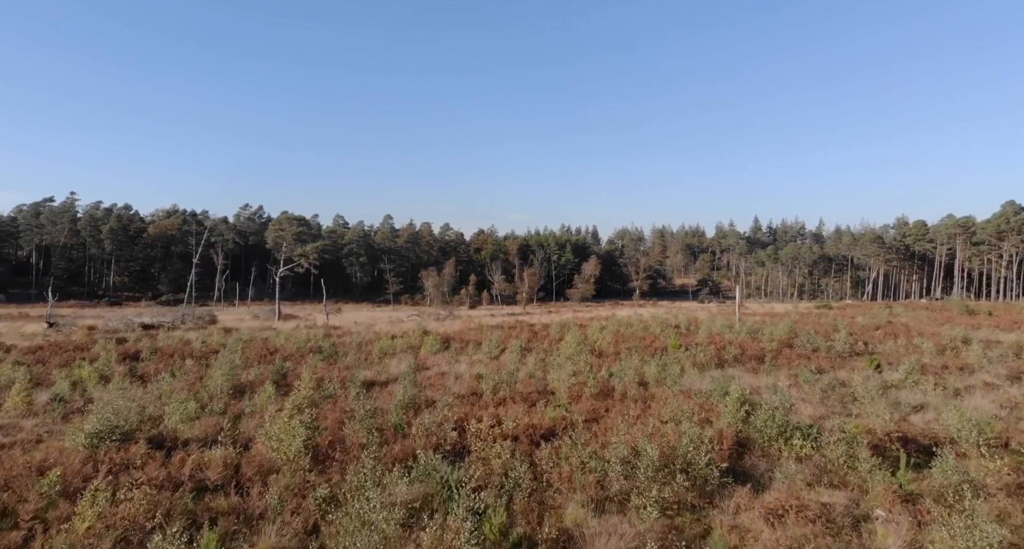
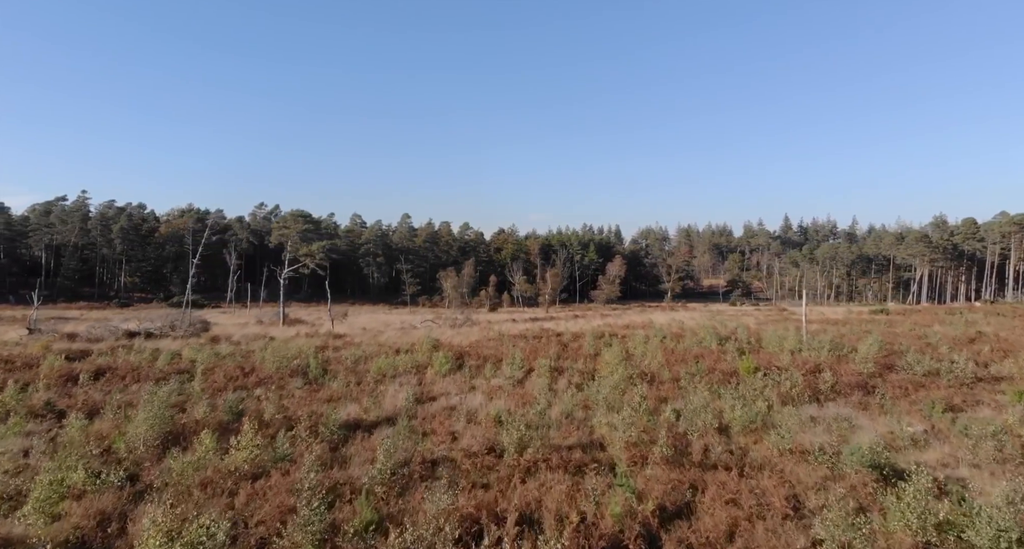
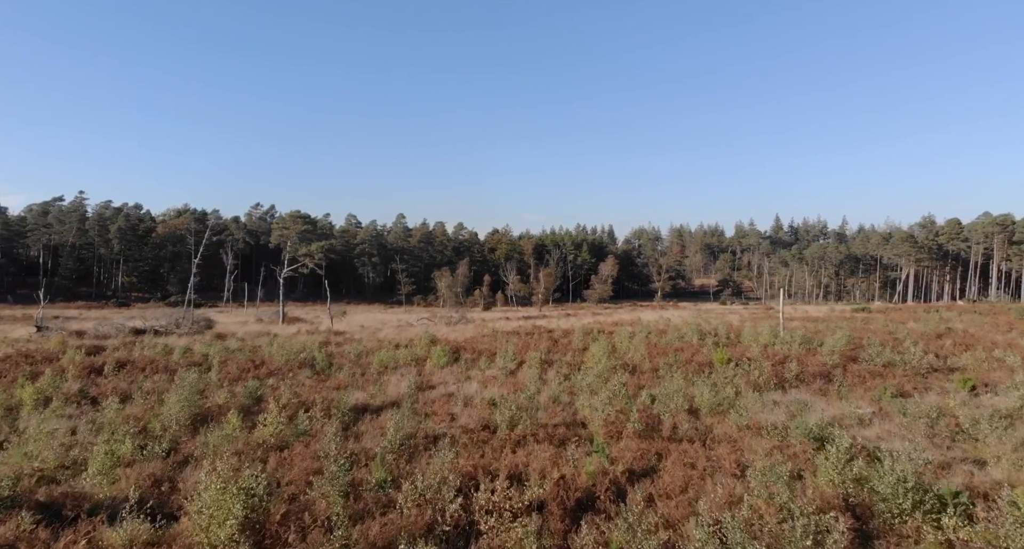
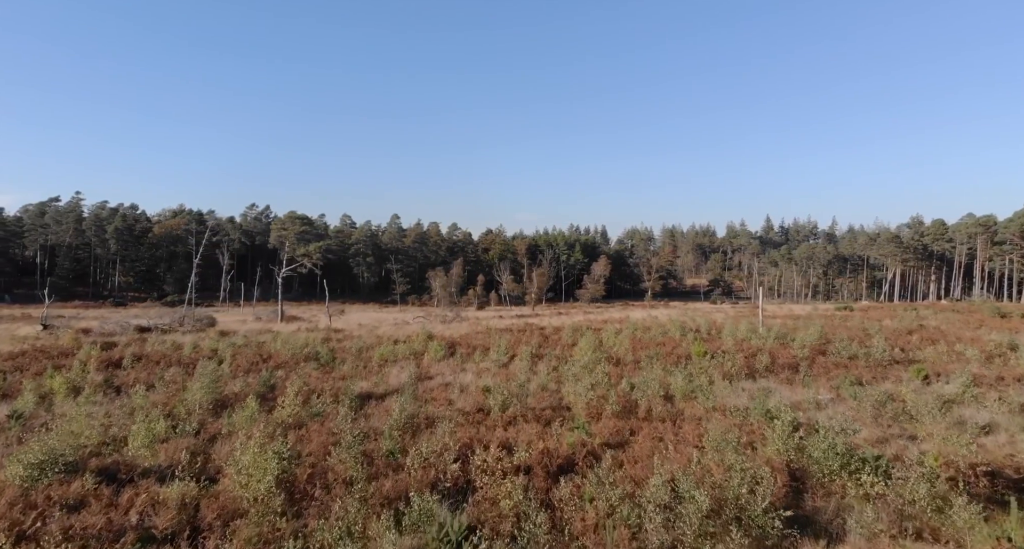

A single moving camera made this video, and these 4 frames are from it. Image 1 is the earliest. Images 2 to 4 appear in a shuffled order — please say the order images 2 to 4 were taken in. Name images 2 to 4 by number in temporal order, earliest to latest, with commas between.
4, 3, 2
